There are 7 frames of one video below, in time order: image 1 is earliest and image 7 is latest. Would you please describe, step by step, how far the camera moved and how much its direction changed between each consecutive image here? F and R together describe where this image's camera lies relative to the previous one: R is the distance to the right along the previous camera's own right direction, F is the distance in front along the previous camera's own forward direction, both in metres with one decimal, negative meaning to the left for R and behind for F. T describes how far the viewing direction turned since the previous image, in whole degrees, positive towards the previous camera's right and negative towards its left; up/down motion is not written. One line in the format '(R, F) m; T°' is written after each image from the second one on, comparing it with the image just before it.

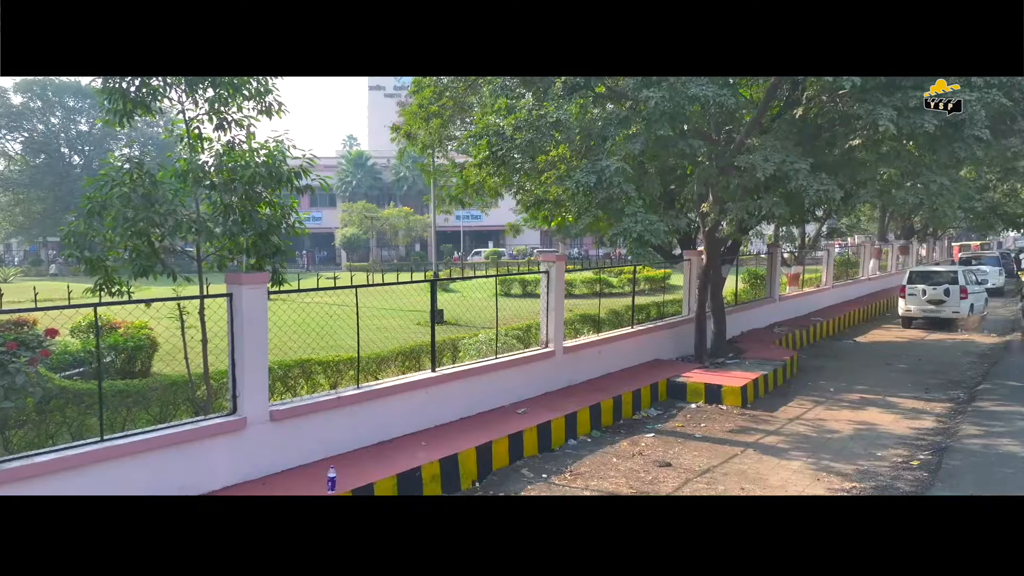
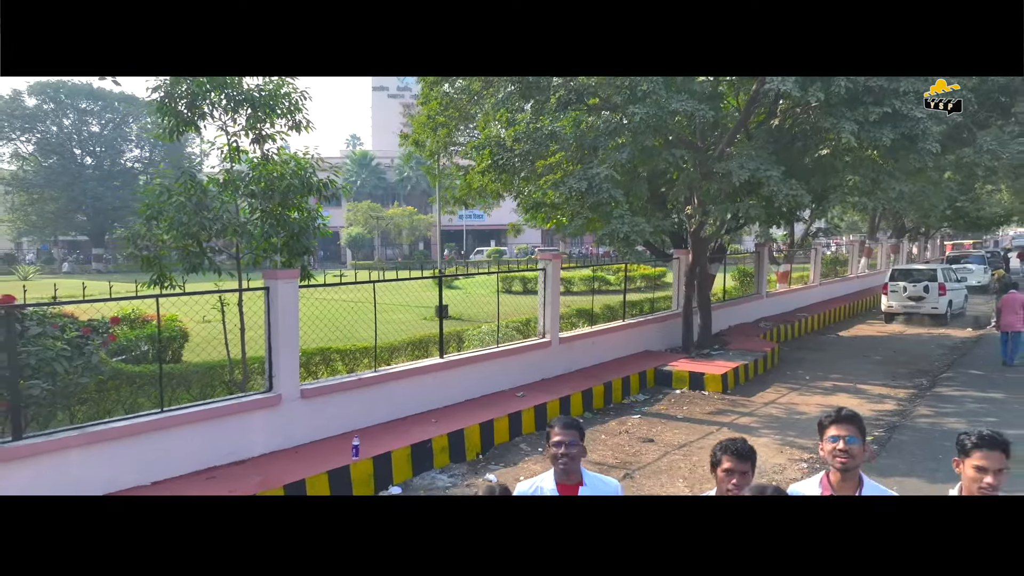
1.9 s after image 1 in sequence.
(0.0, -0.9) m; 0°
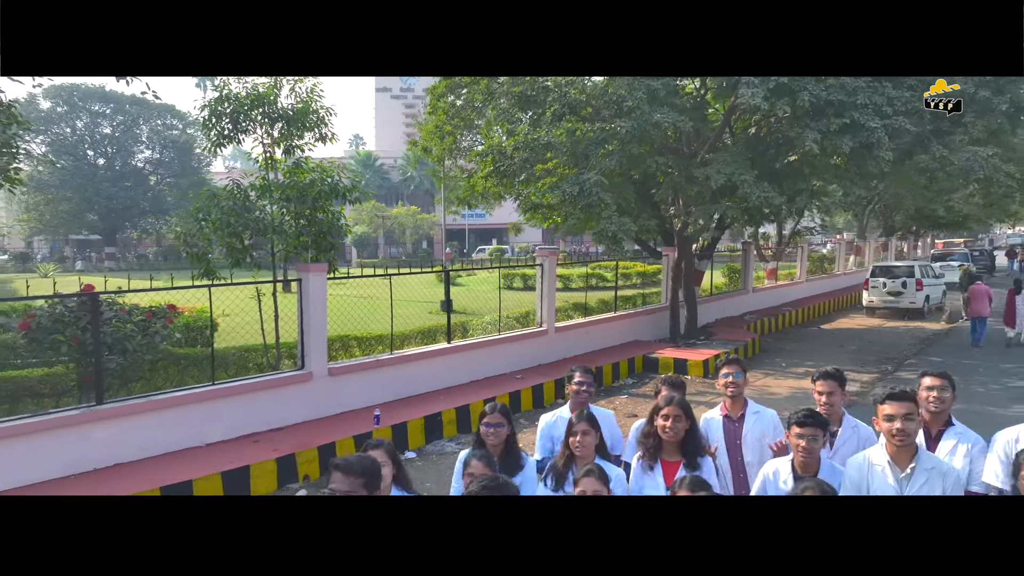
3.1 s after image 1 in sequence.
(0.0, -1.0) m; 0°
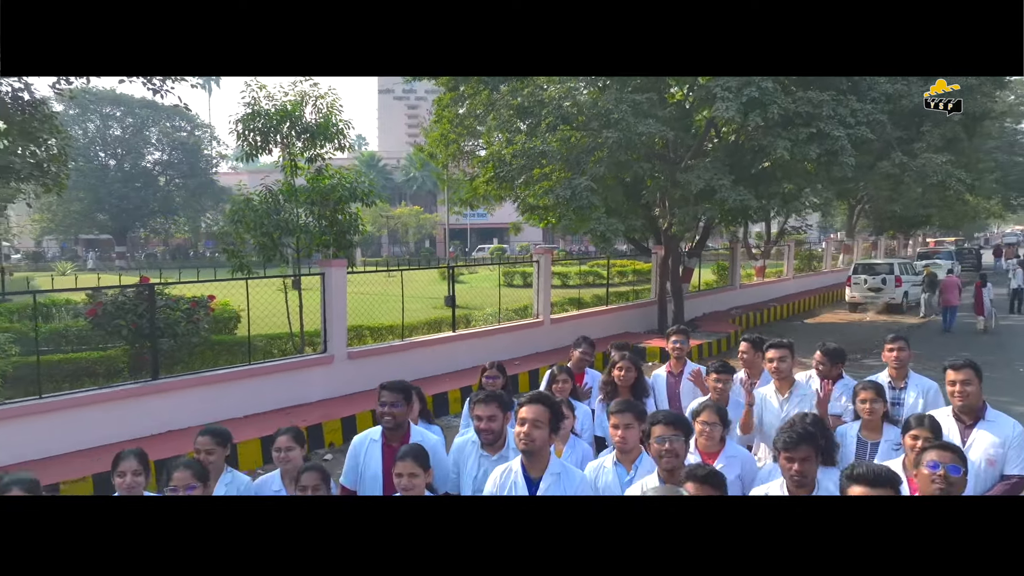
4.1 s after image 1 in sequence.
(0.0, -1.0) m; 0°
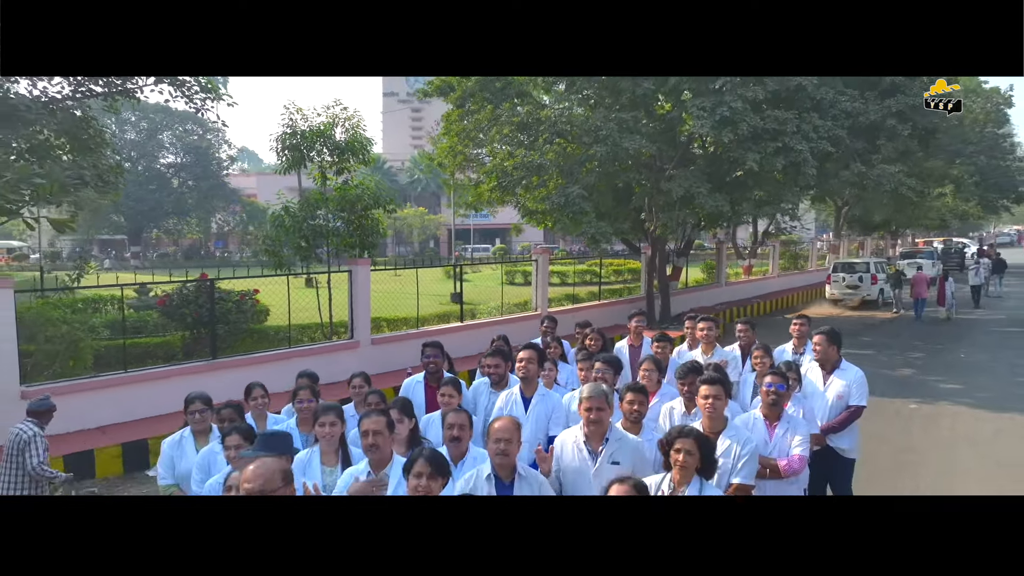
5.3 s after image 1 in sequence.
(0.0, -1.4) m; 0°
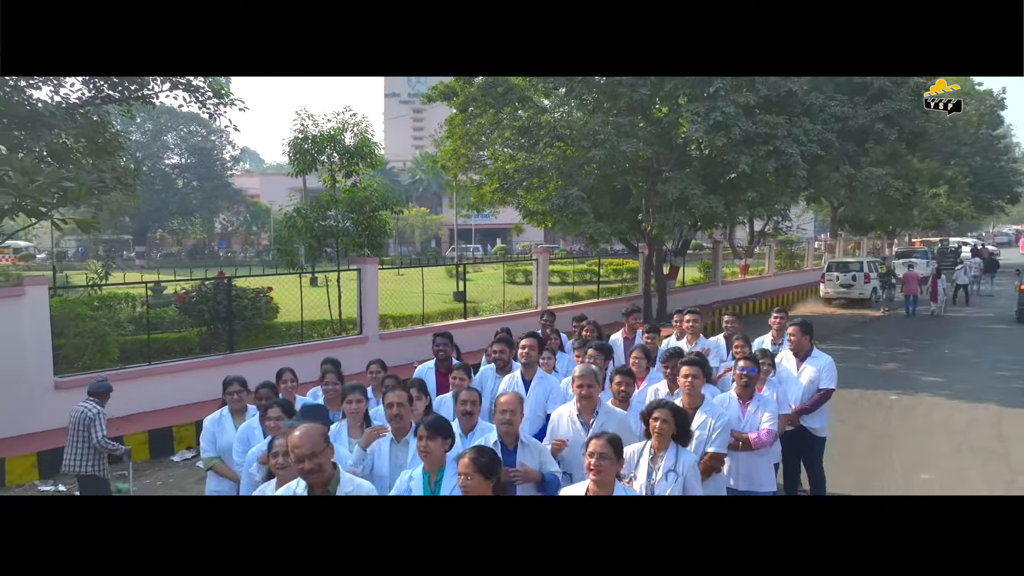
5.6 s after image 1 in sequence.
(0.0, -0.5) m; 0°
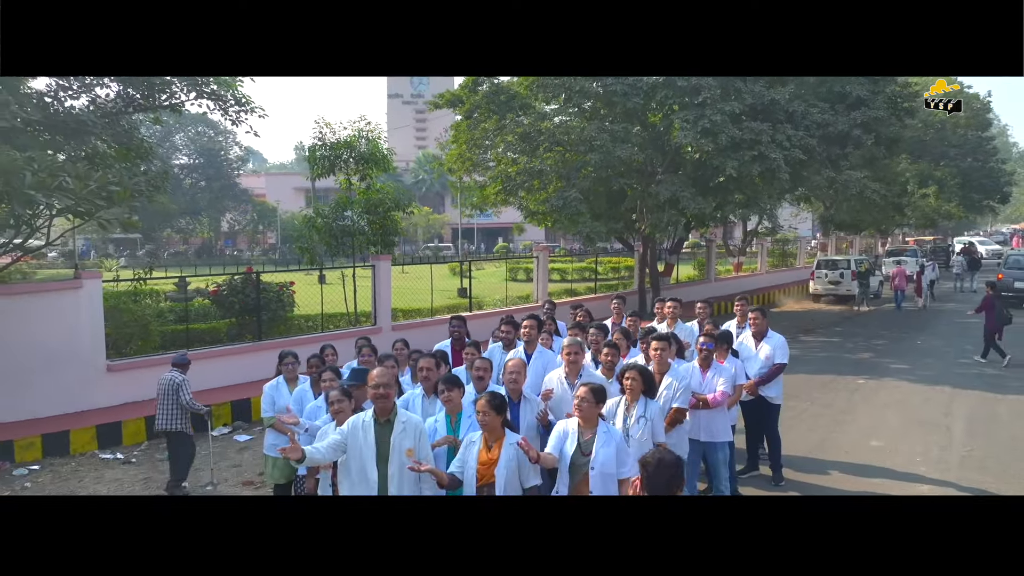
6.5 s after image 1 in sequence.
(0.0, -0.9) m; 0°
